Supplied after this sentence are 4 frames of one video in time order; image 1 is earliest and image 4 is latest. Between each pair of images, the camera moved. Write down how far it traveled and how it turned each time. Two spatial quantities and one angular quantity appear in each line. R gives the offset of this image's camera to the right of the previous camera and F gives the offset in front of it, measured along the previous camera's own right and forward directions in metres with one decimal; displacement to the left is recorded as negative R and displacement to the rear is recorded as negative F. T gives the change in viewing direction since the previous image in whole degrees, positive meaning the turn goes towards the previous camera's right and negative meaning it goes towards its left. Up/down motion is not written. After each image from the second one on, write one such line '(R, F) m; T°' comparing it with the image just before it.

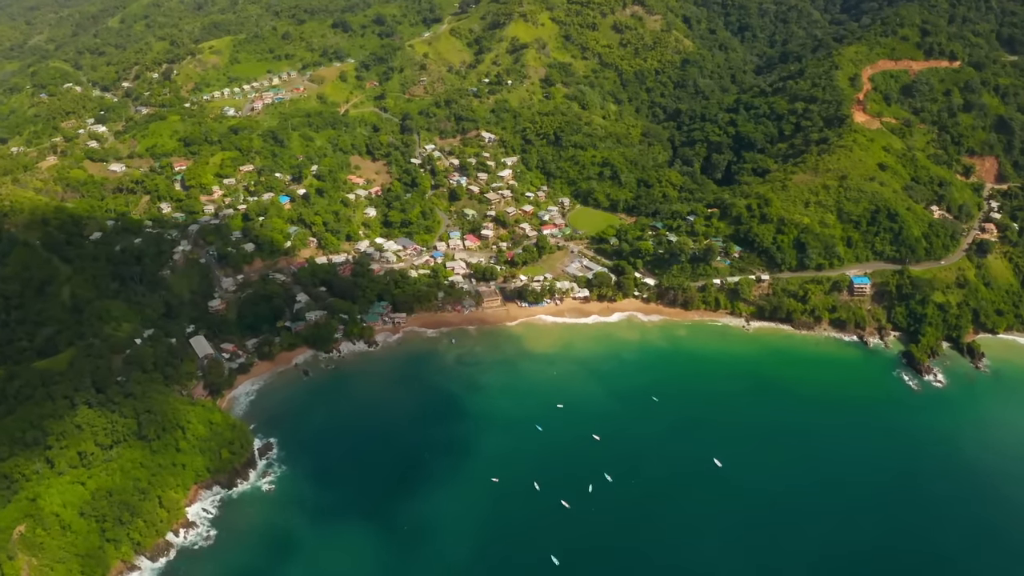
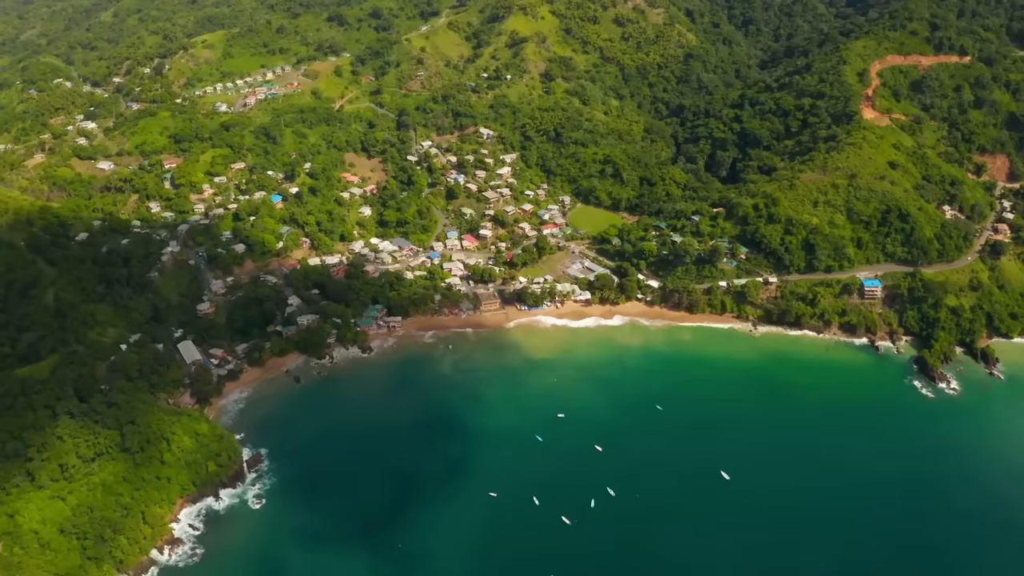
(0.0, +1.9) m; 0°
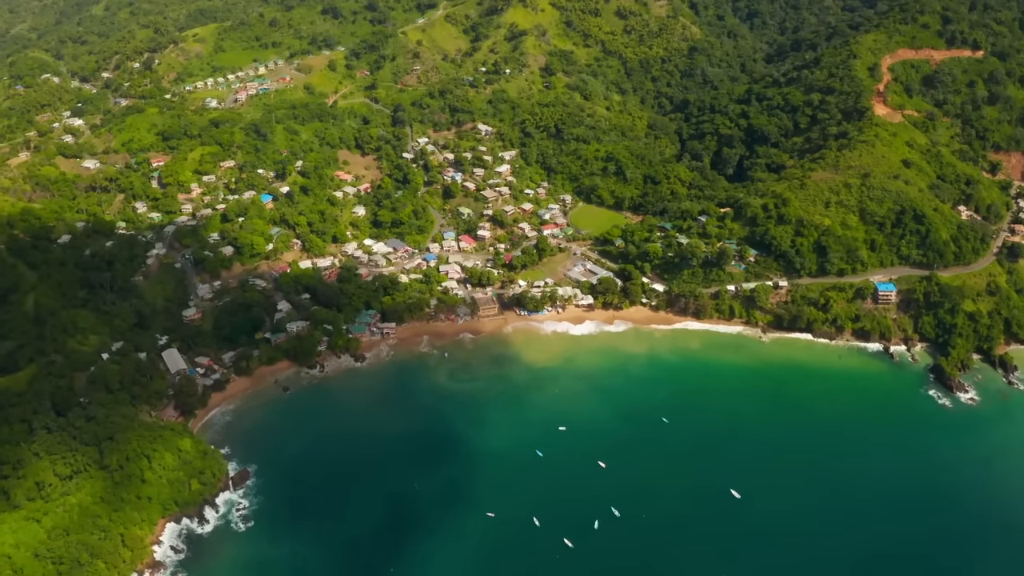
(0.0, +2.3) m; 0°
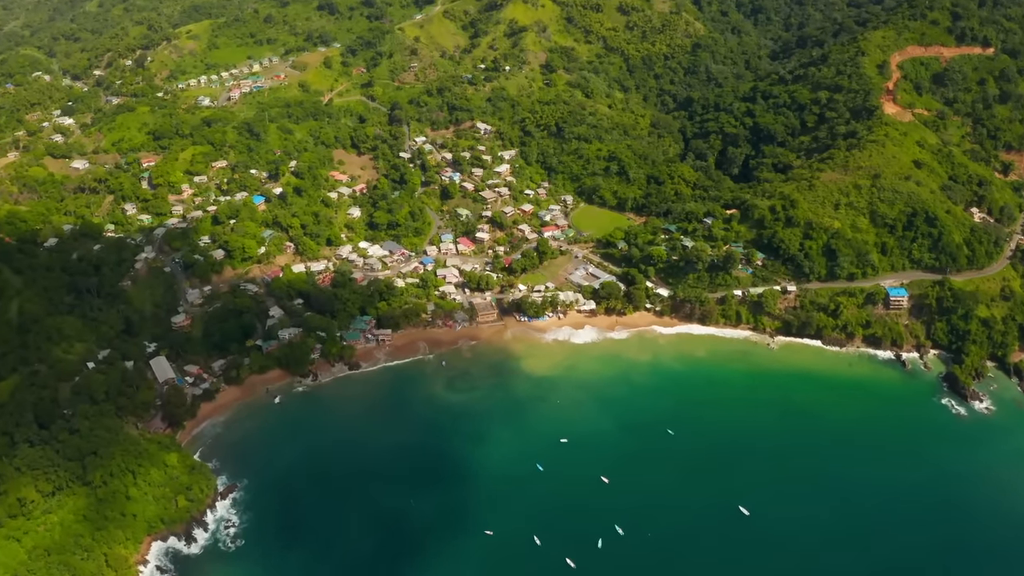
(0.0, +1.7) m; 0°
